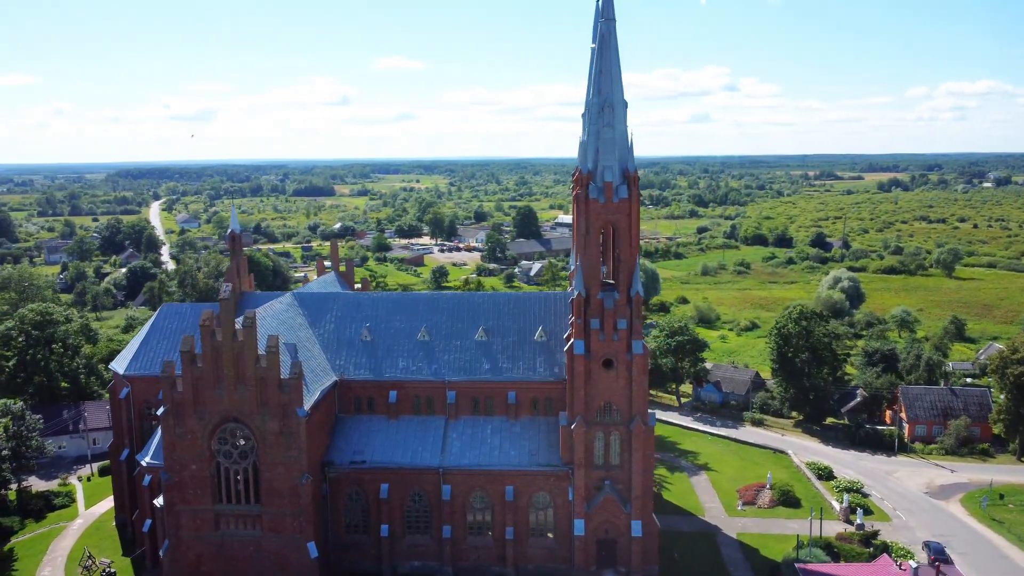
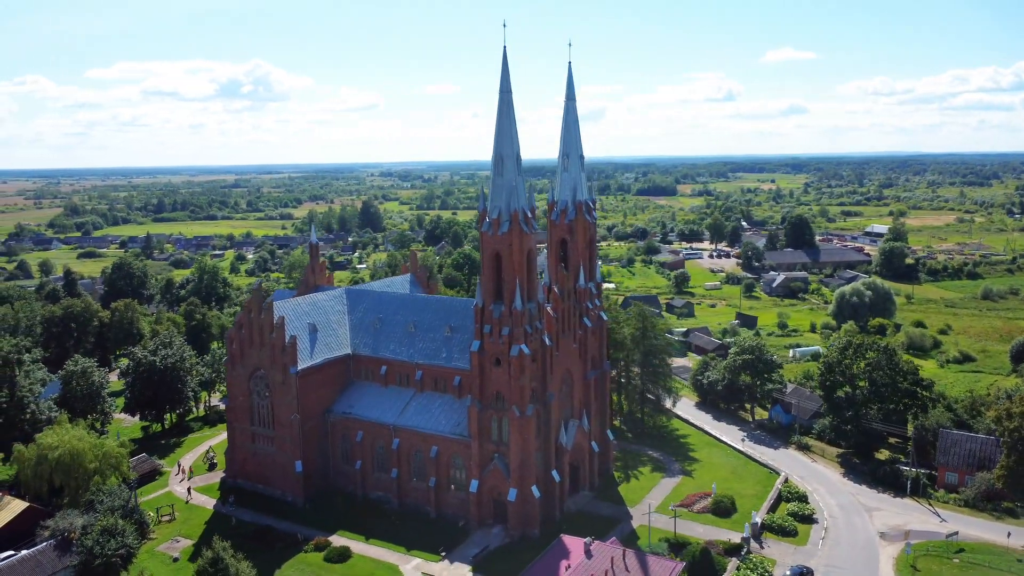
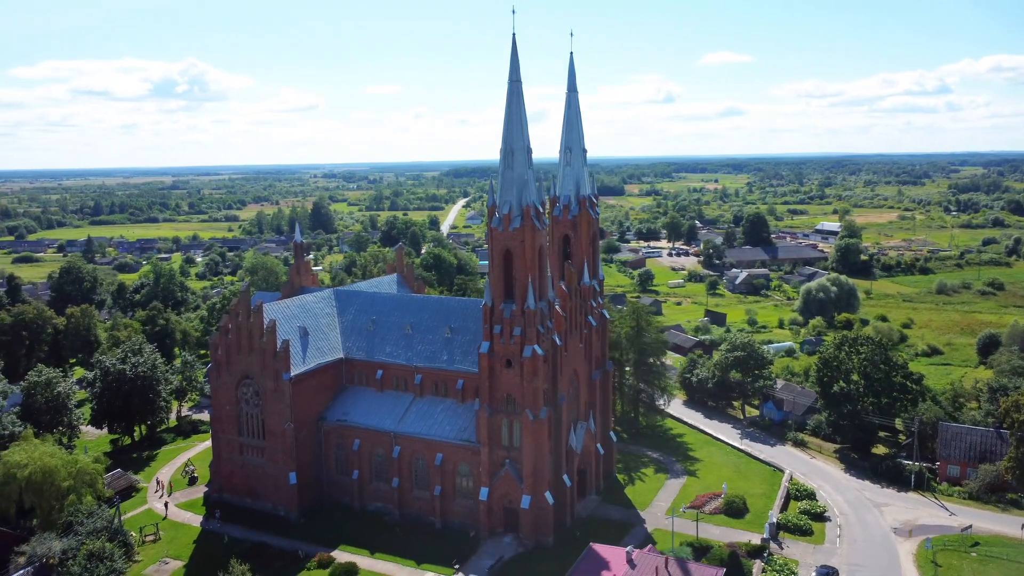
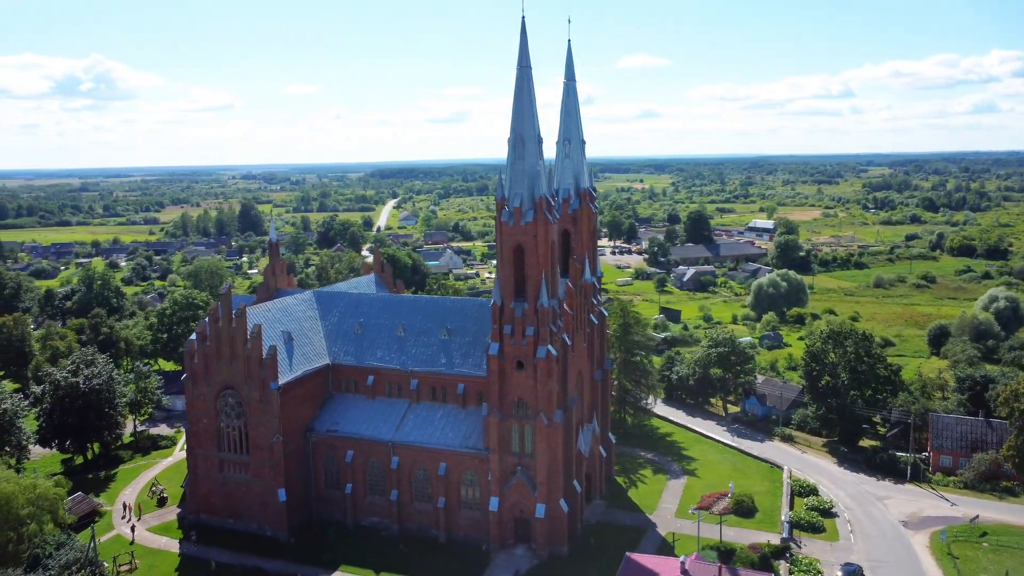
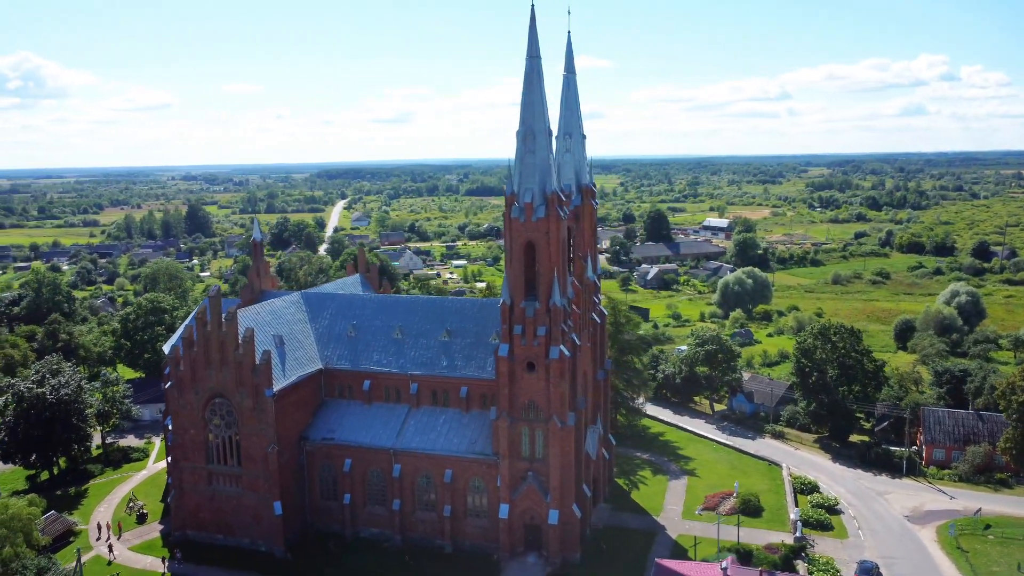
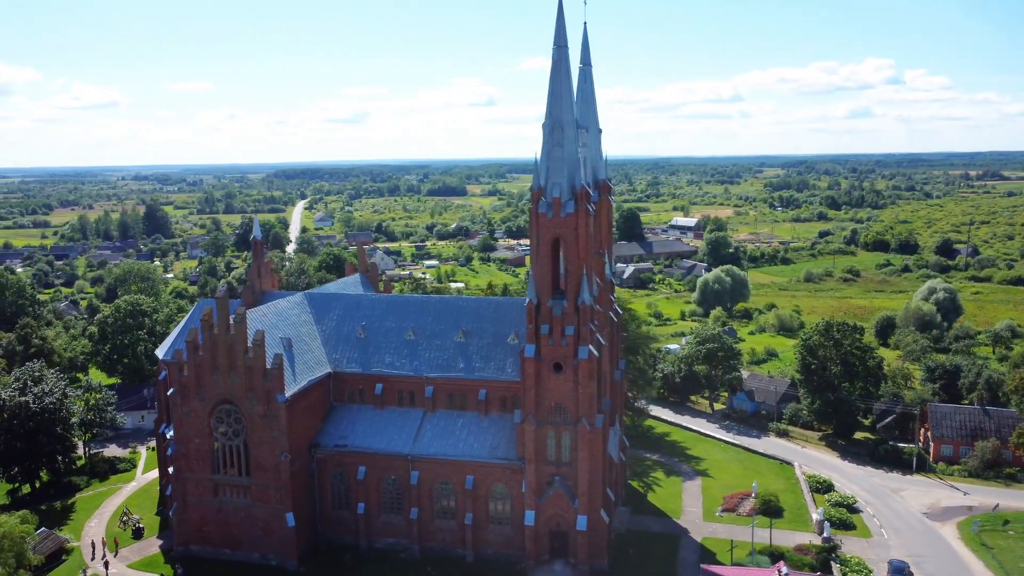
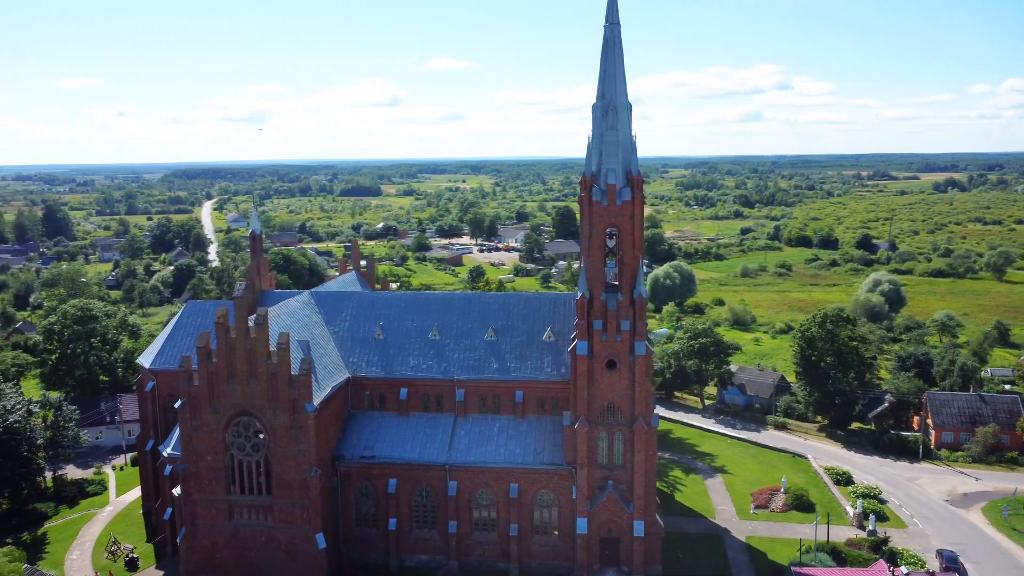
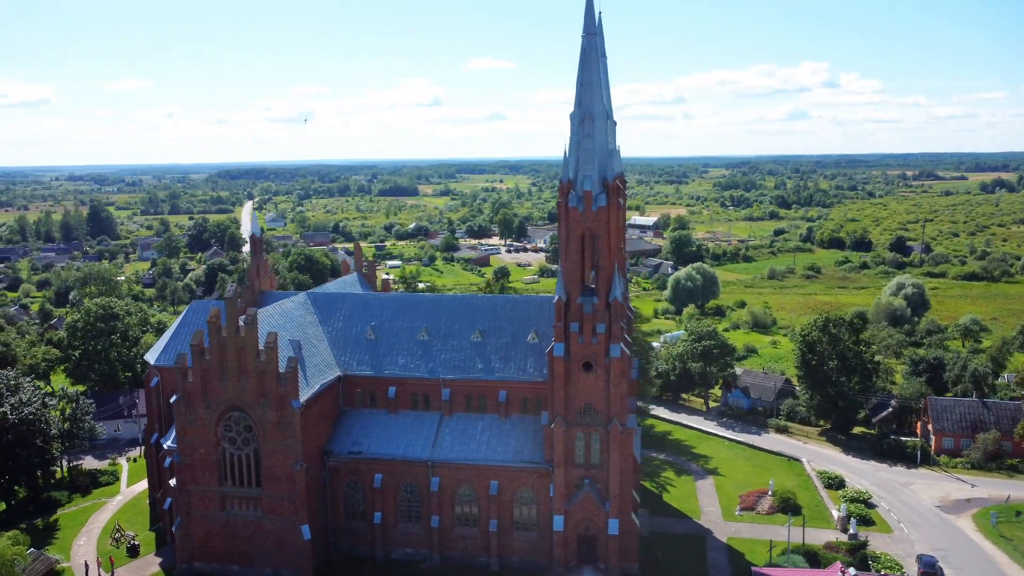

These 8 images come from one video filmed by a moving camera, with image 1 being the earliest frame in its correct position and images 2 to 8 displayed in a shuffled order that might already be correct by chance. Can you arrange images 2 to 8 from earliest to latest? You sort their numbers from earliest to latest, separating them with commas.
7, 8, 6, 5, 4, 3, 2
